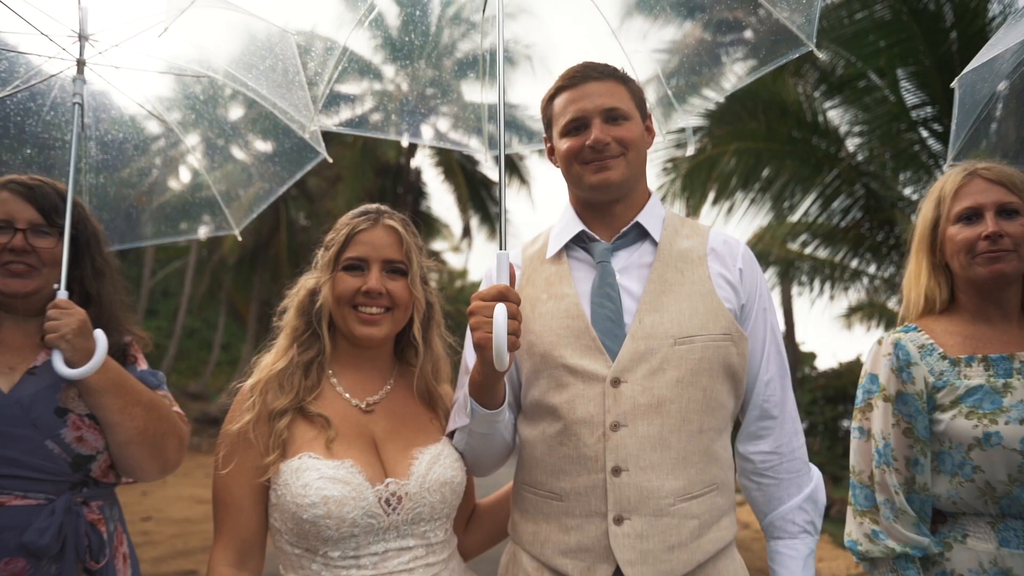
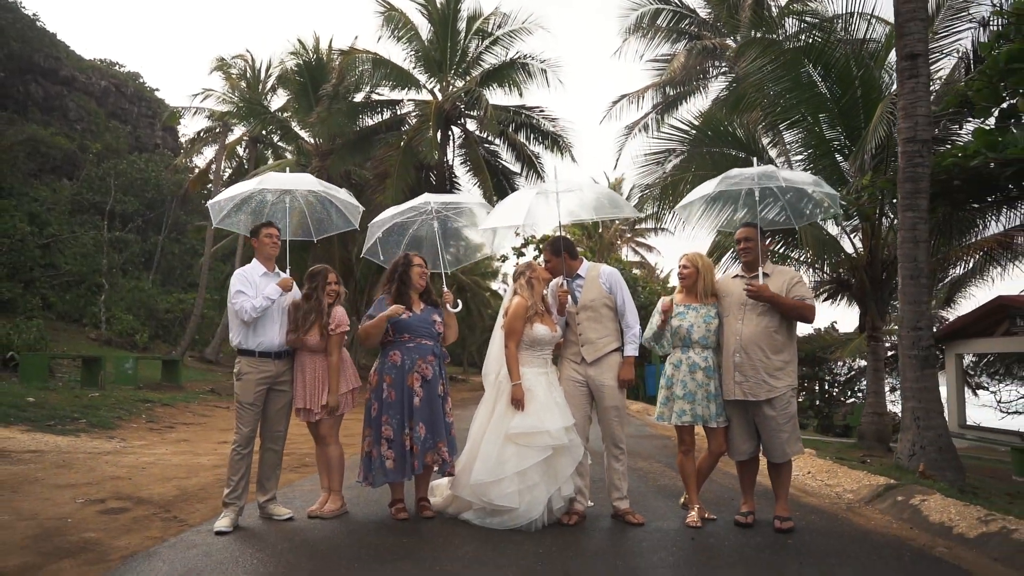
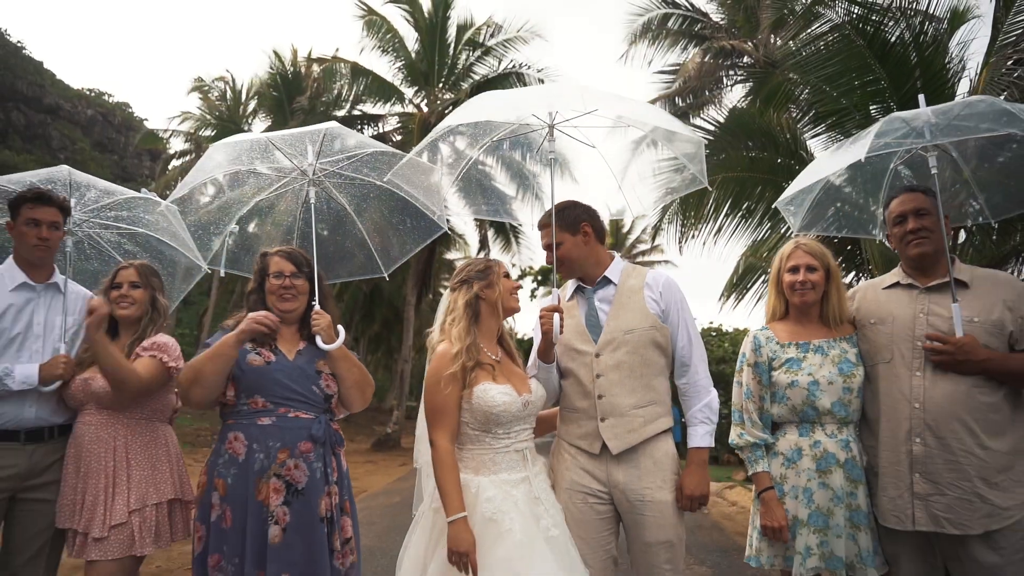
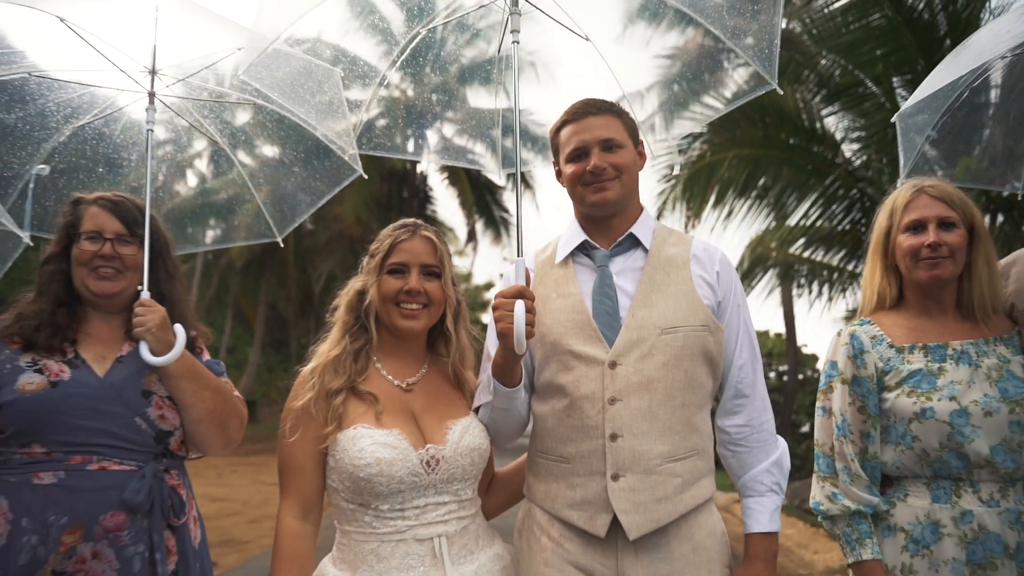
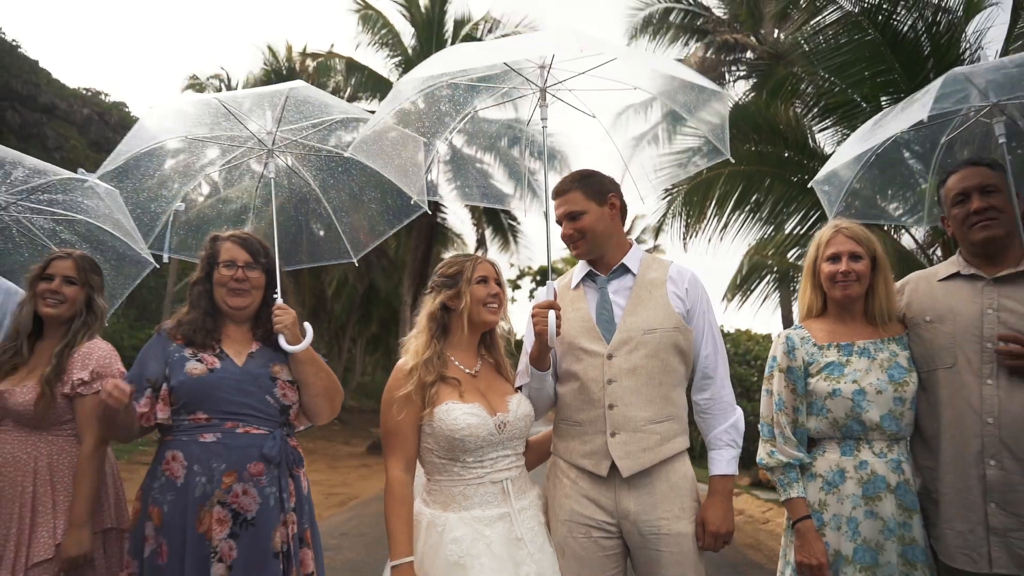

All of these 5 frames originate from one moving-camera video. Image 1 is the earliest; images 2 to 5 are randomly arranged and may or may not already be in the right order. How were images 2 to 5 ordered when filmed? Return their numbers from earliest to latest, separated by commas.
4, 5, 3, 2
